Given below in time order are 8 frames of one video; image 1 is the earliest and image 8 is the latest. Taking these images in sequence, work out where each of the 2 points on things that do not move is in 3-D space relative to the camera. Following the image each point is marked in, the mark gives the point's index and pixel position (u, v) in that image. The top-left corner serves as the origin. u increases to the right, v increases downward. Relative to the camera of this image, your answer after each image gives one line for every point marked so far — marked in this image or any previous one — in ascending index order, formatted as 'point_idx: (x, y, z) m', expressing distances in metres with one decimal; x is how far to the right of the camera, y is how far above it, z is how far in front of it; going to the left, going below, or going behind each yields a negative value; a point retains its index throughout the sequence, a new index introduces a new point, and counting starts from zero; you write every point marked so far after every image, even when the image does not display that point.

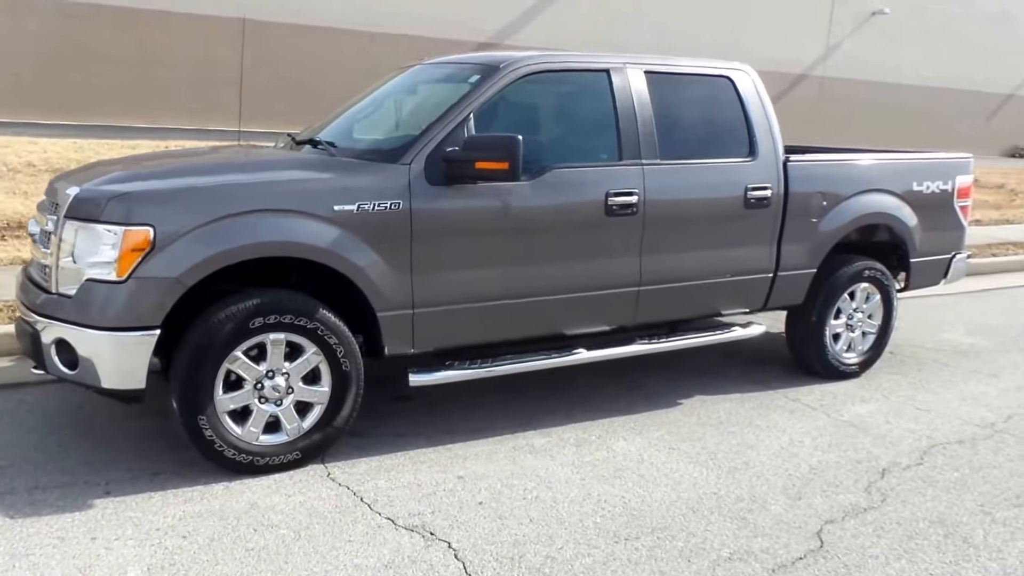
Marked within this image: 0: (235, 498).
0: (-1.2, -0.9, +4.0) m
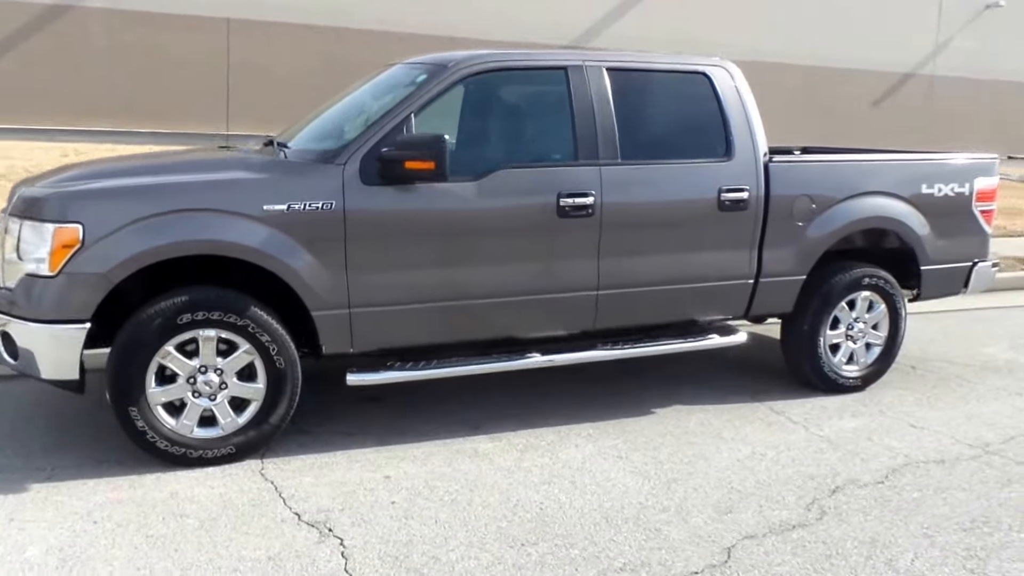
0: (-1.6, -0.9, +4.2) m
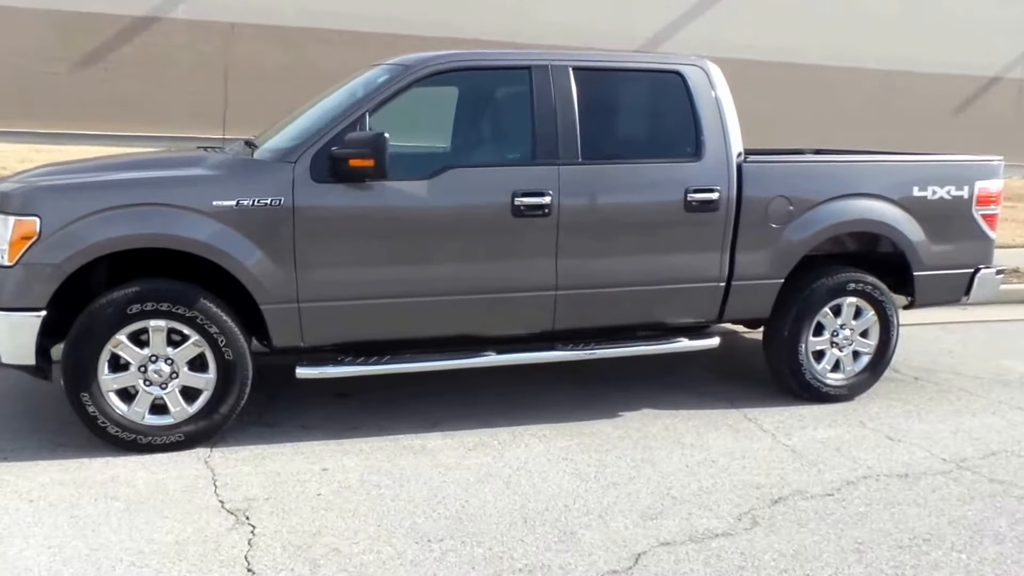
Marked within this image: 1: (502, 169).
0: (-1.9, -0.8, +4.4) m
1: (-0.1, +0.6, +5.0) m
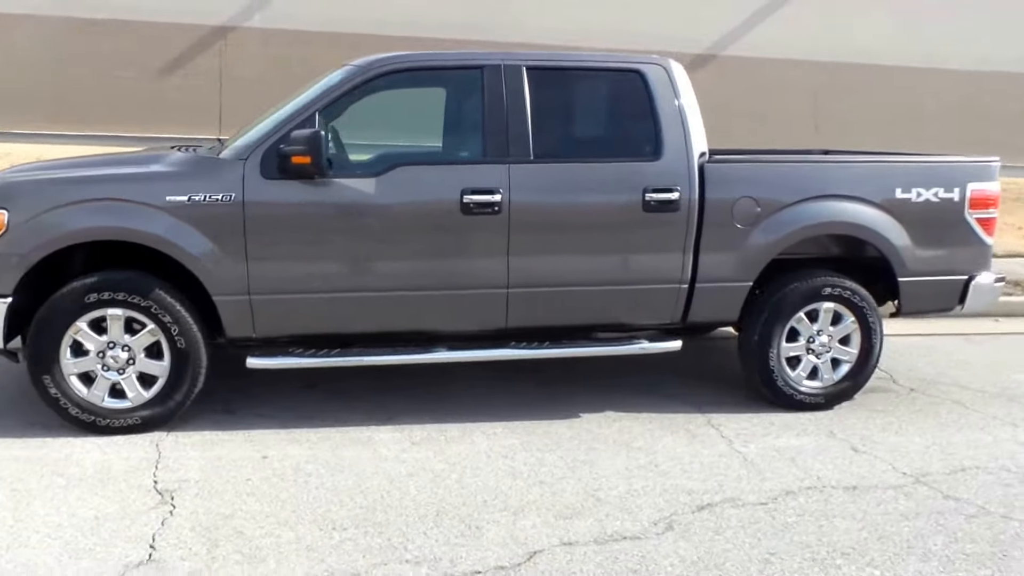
0: (-2.2, -0.8, +4.6) m
1: (-0.3, +0.6, +5.0) m
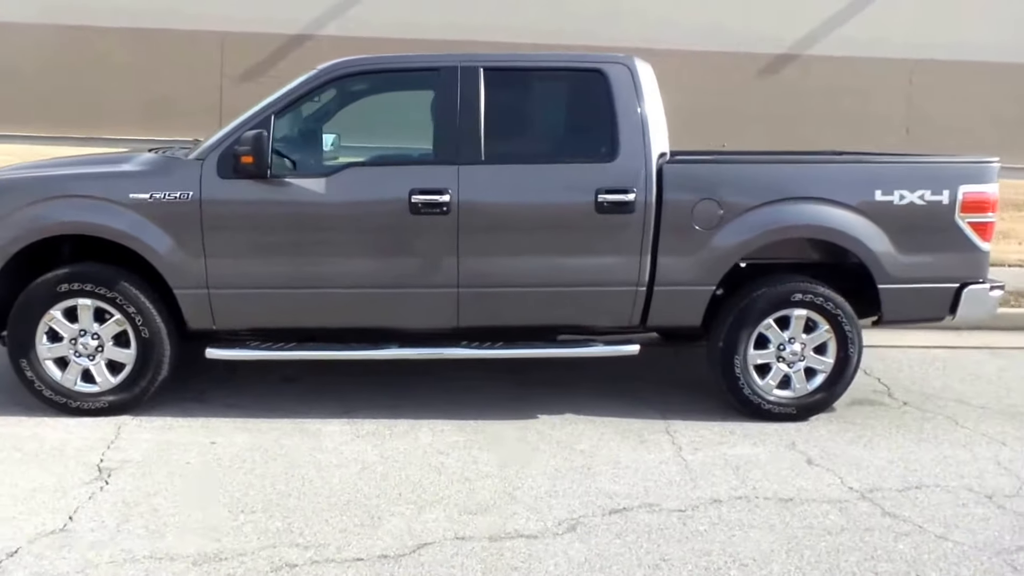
0: (-2.5, -0.7, +5.0) m
1: (-0.6, +0.6, +5.1) m
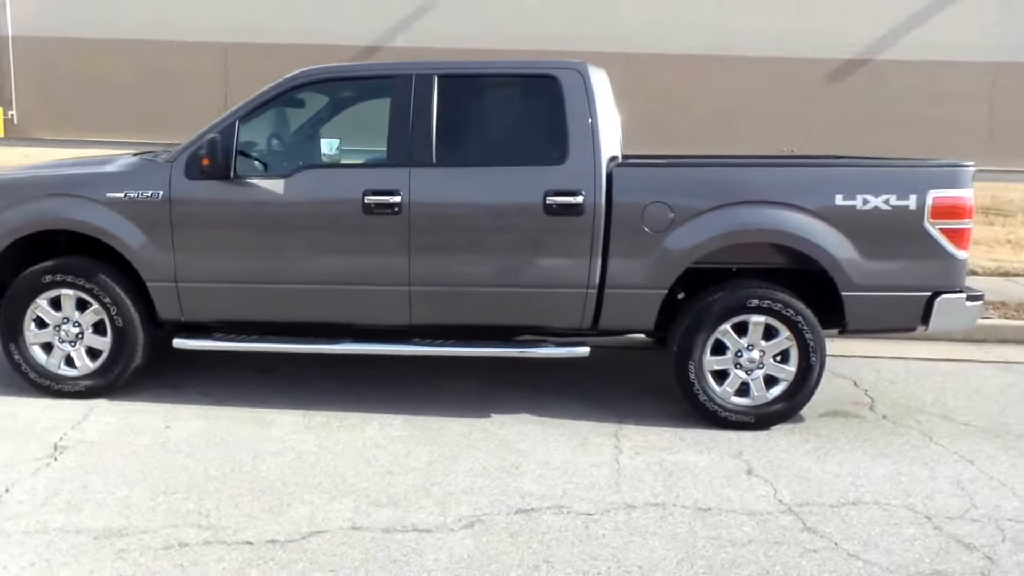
0: (-2.8, -0.7, +5.4) m
1: (-0.8, +0.7, +5.3) m
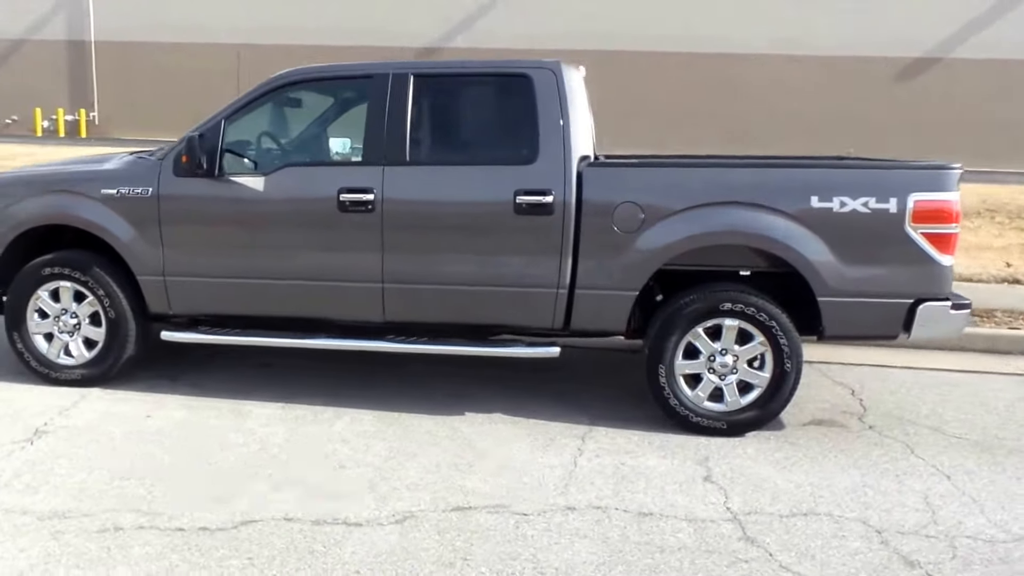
0: (-3.0, -0.6, +5.6) m
1: (-1.0, +0.7, +5.3) m
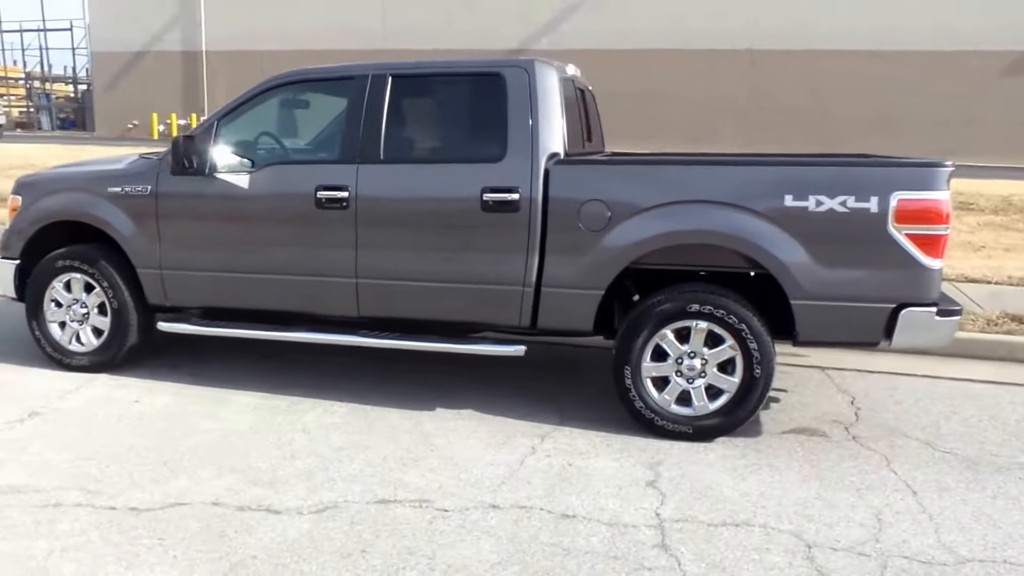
0: (-3.1, -0.6, +6.1) m
1: (-1.1, +0.7, +5.5) m
